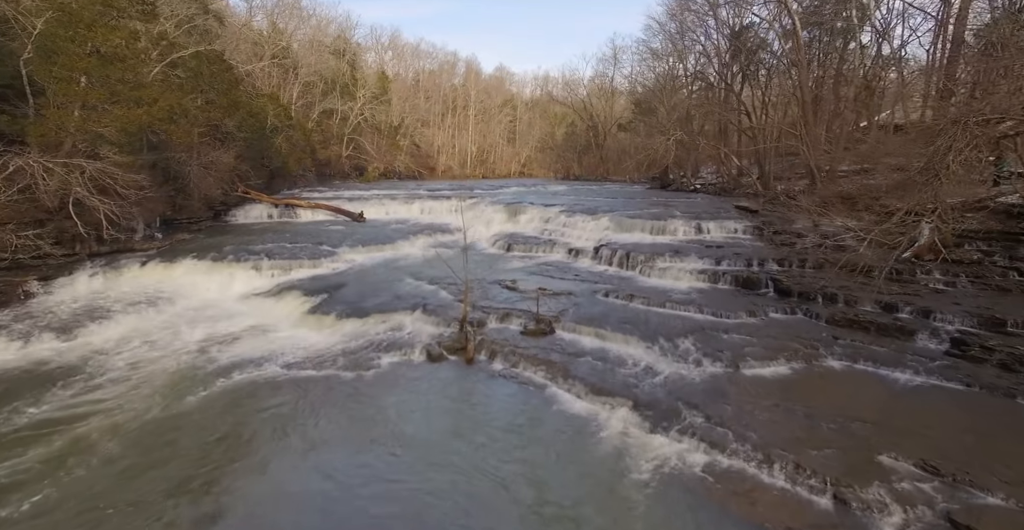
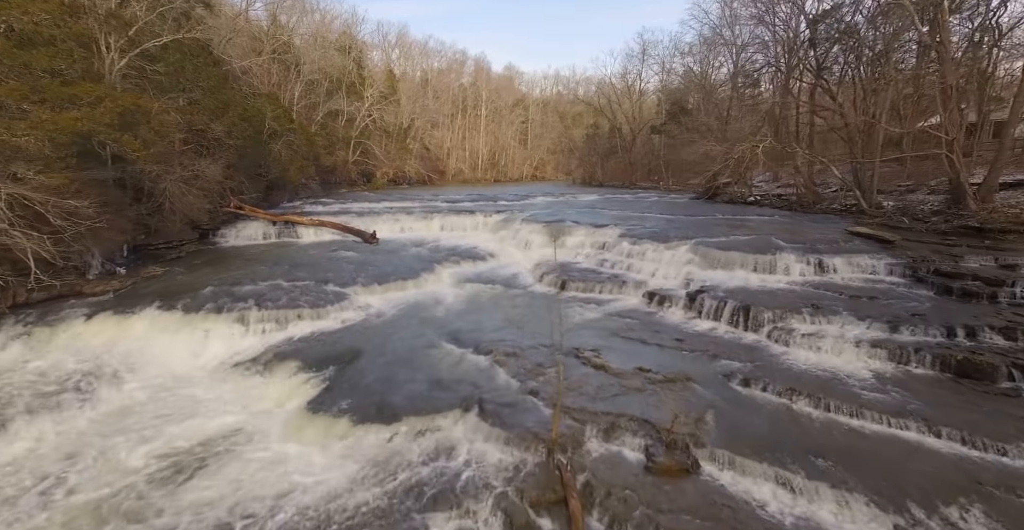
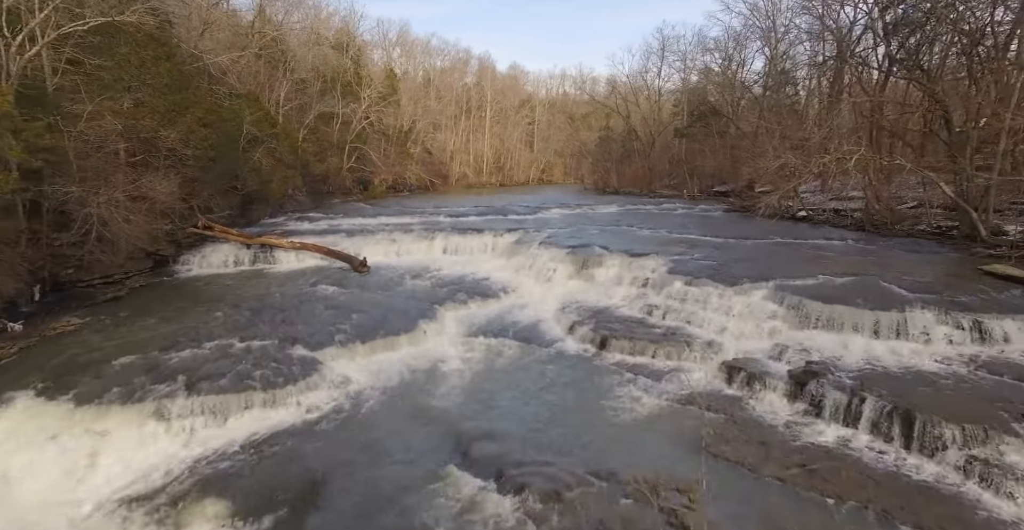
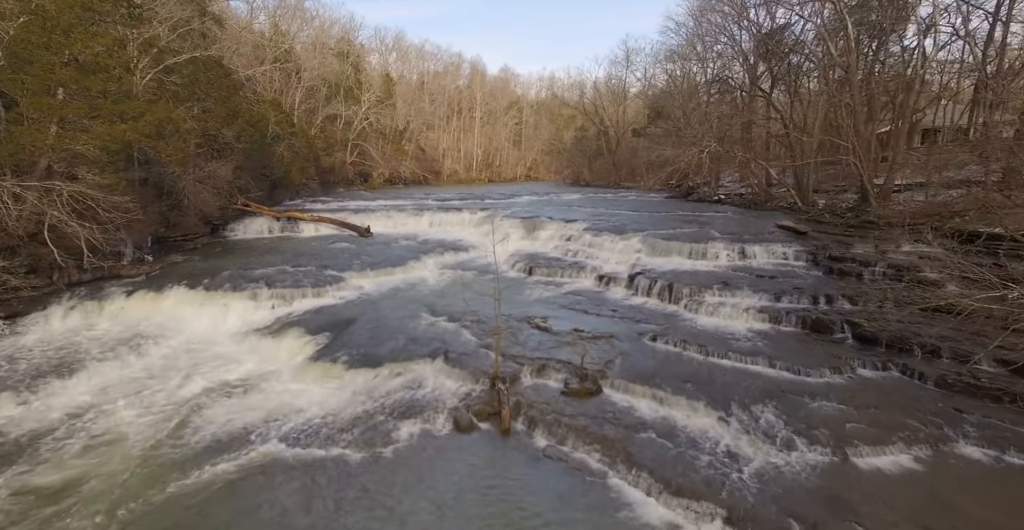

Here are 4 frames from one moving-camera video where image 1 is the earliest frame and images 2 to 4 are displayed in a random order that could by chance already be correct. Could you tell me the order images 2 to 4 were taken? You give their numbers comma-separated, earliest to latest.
4, 2, 3
